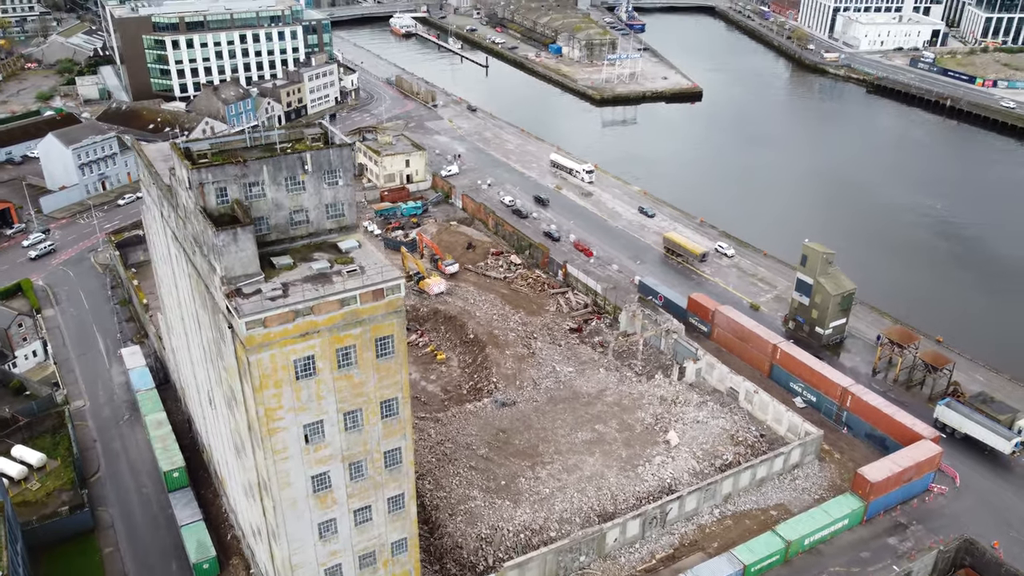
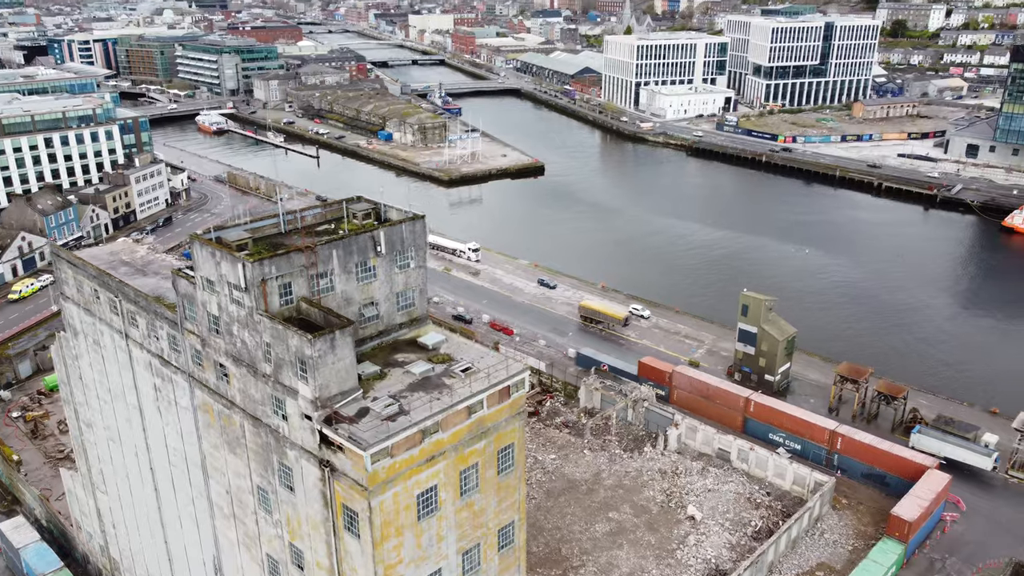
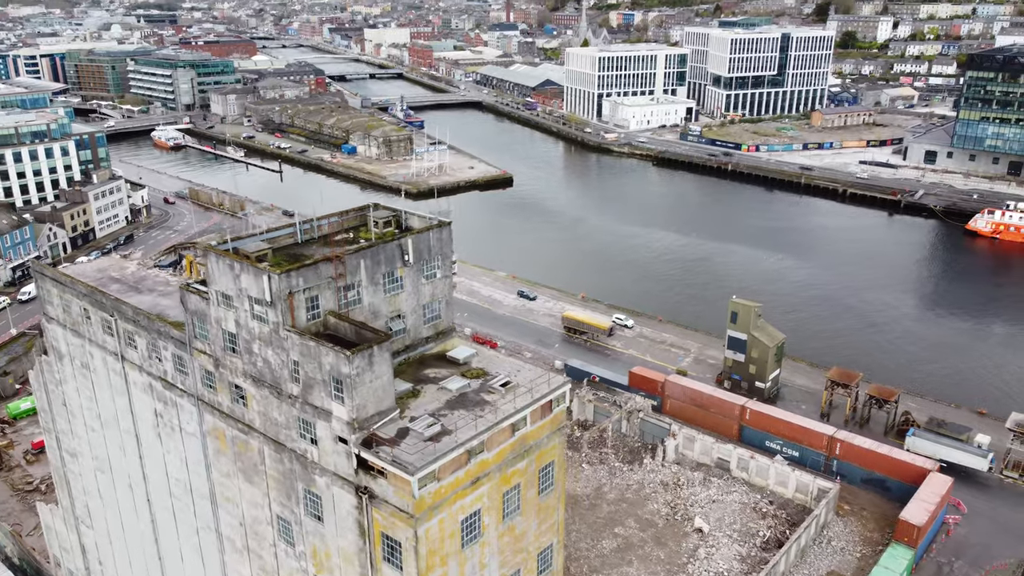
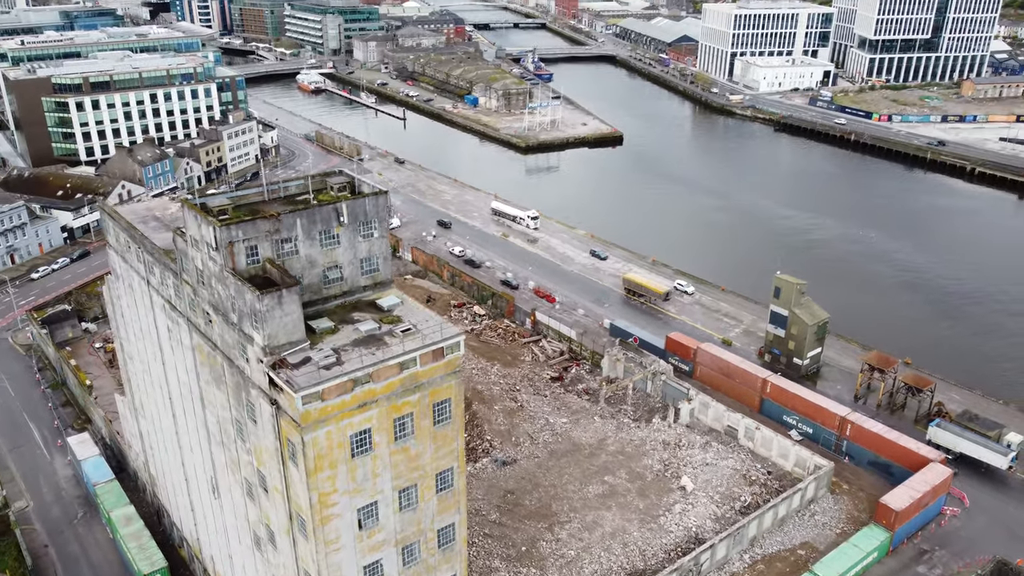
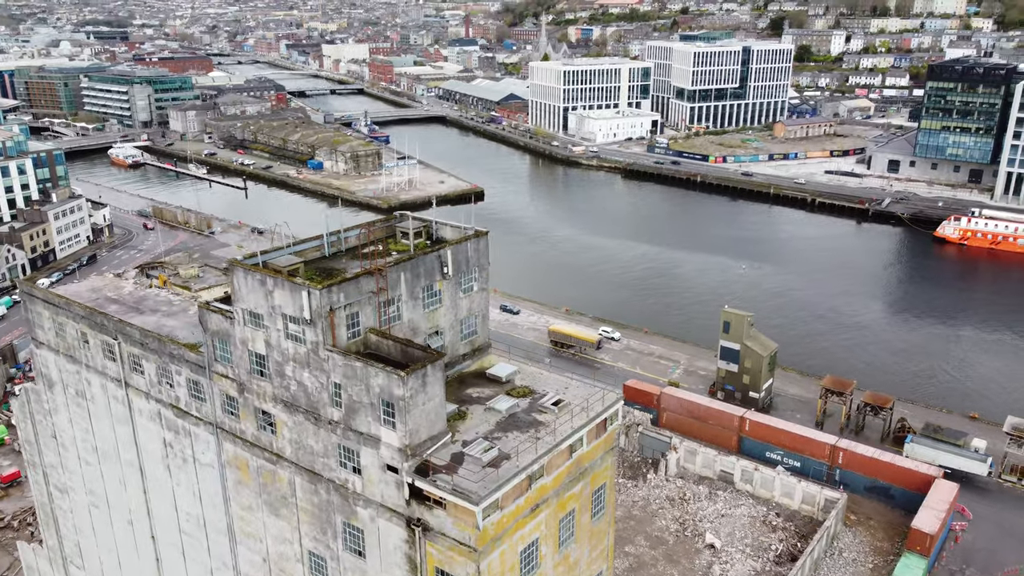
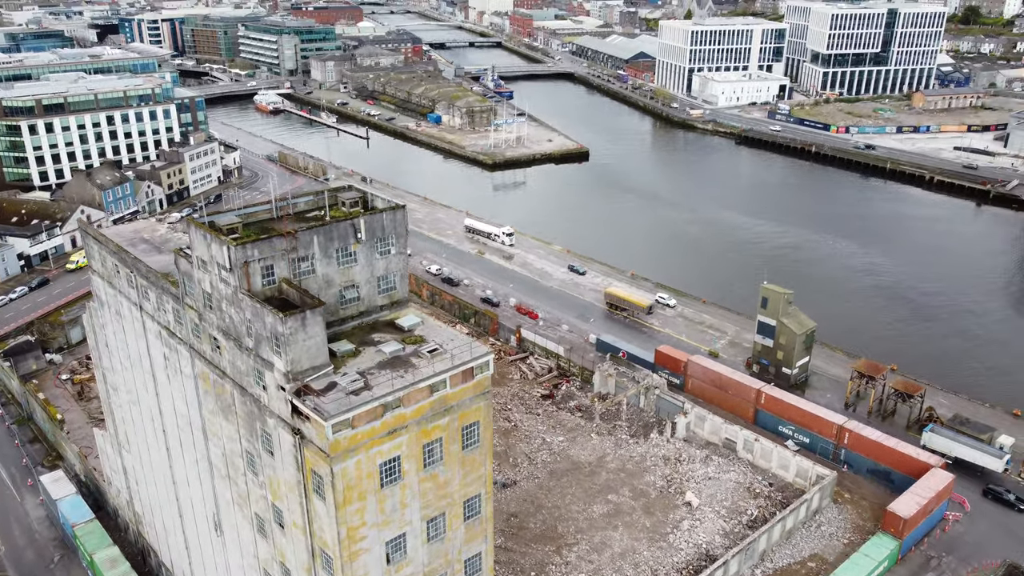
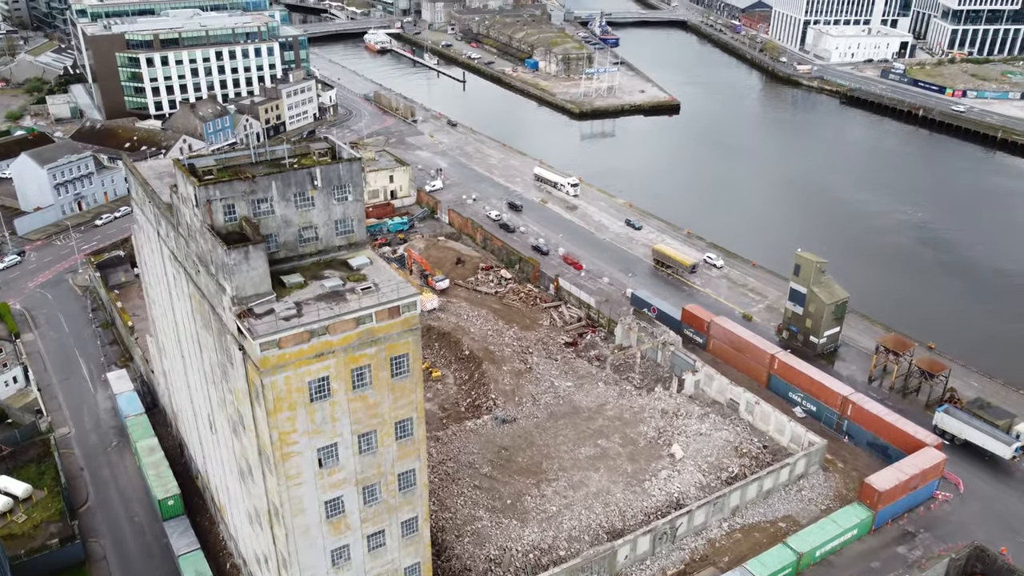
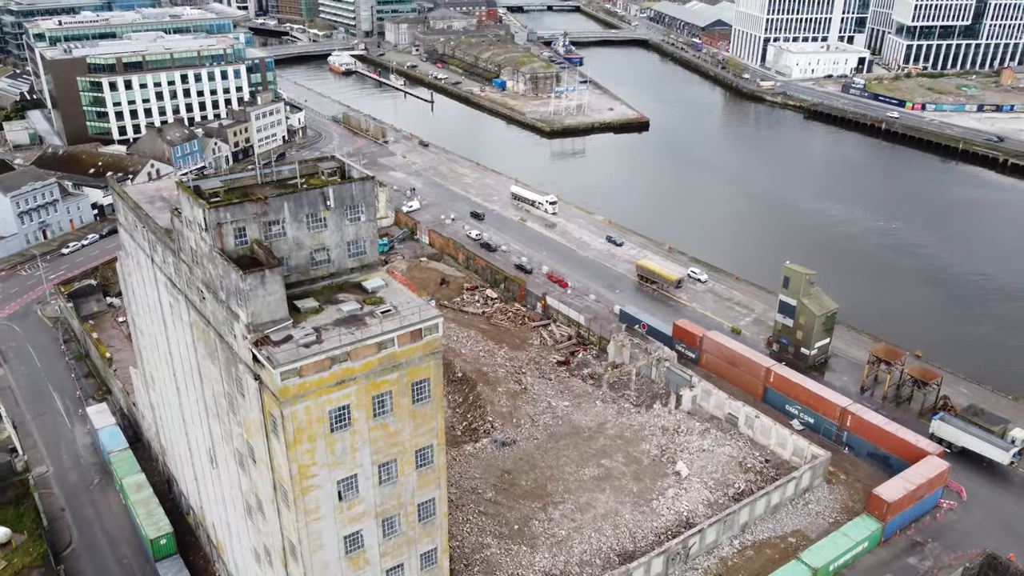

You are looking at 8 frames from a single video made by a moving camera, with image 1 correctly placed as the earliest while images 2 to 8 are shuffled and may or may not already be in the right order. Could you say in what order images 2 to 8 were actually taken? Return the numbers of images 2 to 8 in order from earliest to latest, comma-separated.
7, 8, 4, 6, 2, 3, 5
